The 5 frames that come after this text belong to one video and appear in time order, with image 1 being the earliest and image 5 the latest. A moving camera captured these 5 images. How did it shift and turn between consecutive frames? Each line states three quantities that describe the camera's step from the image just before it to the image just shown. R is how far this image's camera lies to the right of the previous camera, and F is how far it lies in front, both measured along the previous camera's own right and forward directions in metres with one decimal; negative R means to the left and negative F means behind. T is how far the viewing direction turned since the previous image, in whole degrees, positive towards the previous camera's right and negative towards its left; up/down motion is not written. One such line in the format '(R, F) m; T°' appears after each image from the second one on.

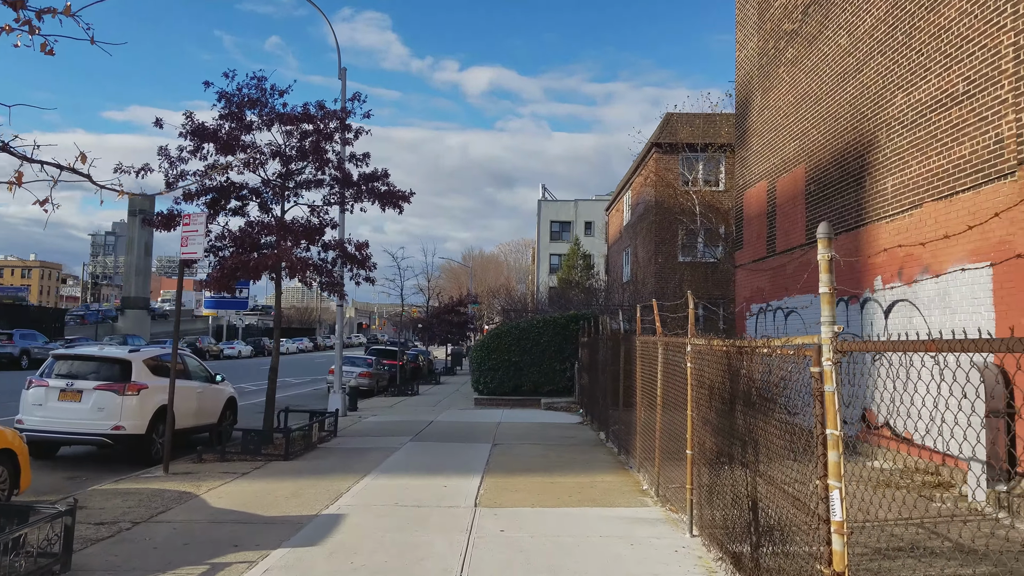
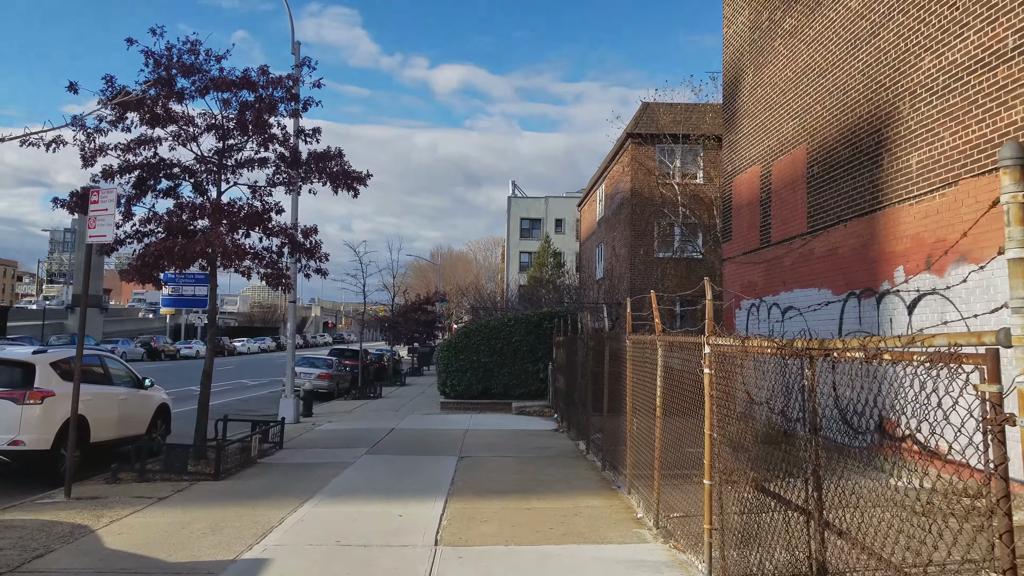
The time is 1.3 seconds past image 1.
(0.0, +1.4) m; +2°
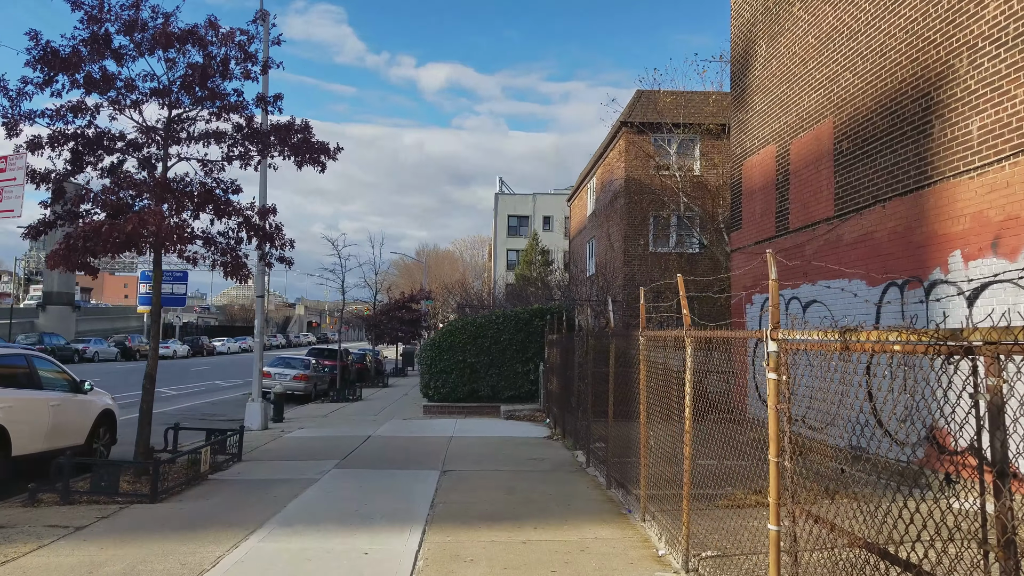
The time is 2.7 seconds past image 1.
(0.0, +1.3) m; +1°
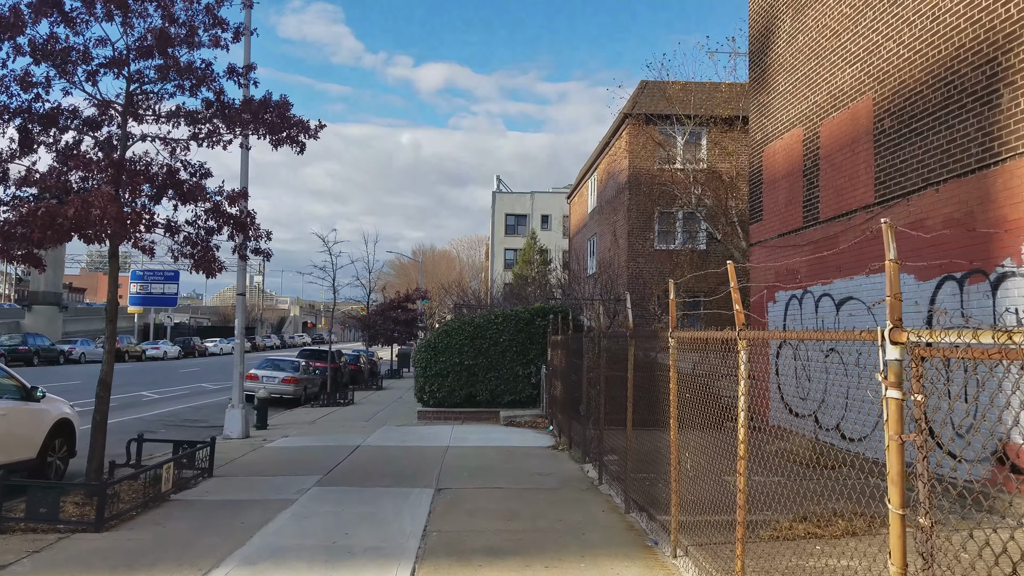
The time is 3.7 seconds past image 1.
(-0.1, +1.0) m; 0°
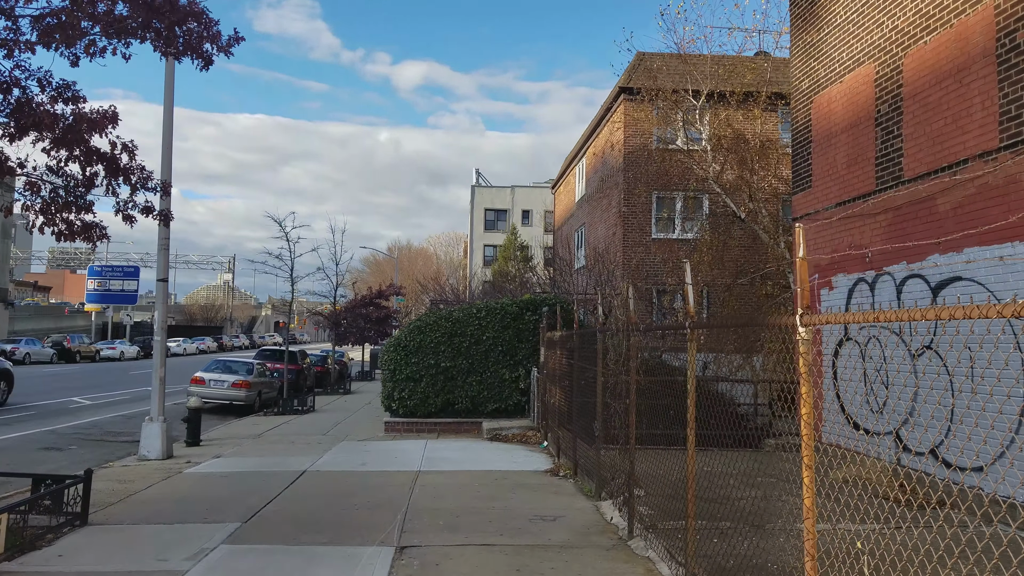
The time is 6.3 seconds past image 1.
(-0.1, +2.5) m; +2°
